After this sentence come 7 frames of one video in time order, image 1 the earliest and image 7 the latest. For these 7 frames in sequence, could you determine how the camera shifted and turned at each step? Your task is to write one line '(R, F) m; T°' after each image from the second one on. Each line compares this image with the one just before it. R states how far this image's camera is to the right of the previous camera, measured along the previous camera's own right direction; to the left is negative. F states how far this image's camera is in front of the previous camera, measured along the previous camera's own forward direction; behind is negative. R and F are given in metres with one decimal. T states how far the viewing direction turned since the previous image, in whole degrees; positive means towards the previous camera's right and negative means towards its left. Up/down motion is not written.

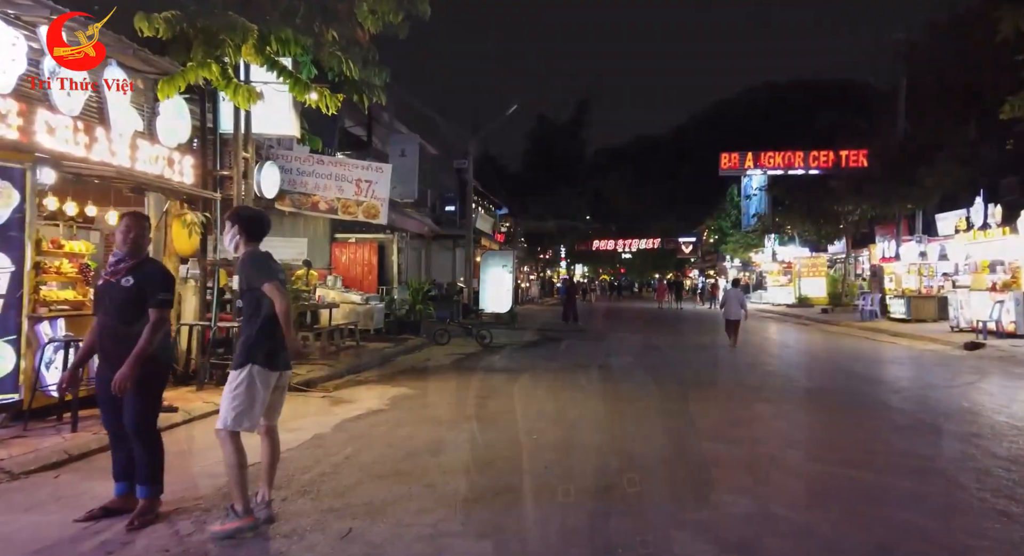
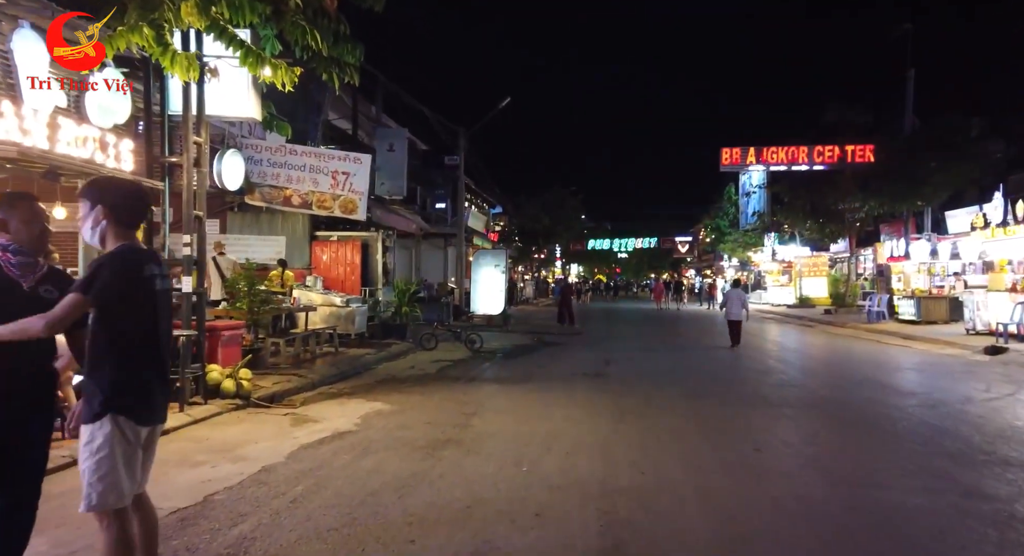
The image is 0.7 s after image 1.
(+0.1, +1.2) m; 0°
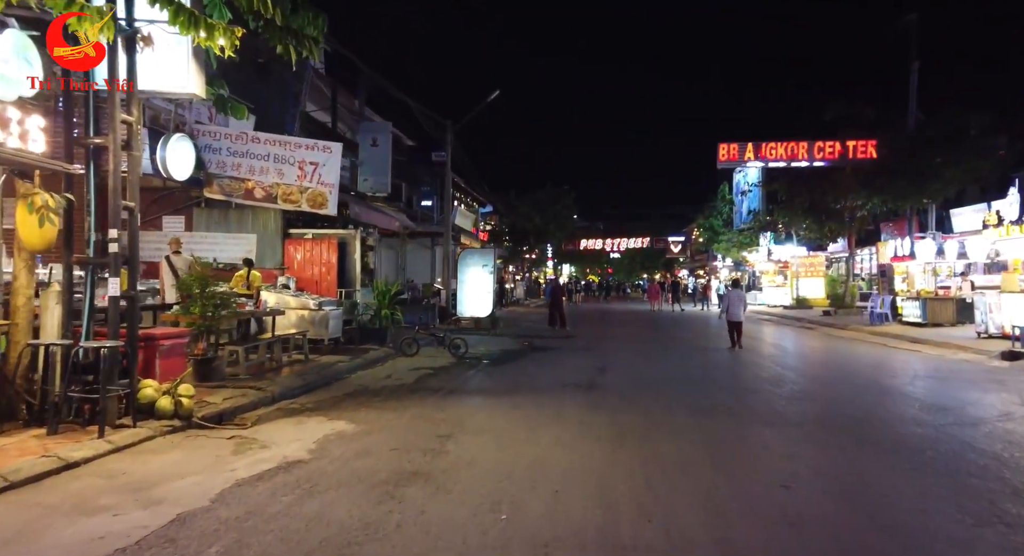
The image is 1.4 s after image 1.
(+0.1, +1.2) m; +1°
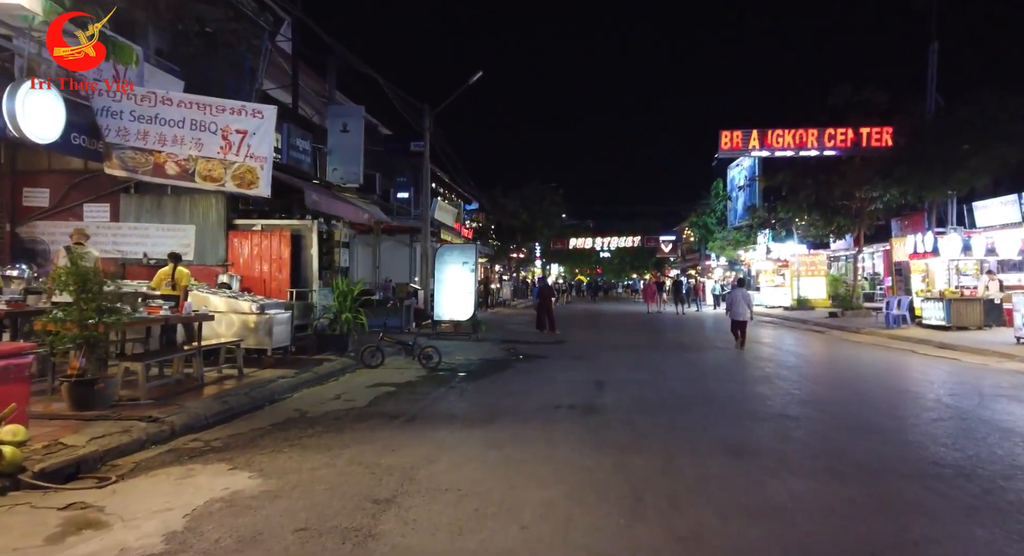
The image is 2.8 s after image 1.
(+0.2, +2.4) m; +1°
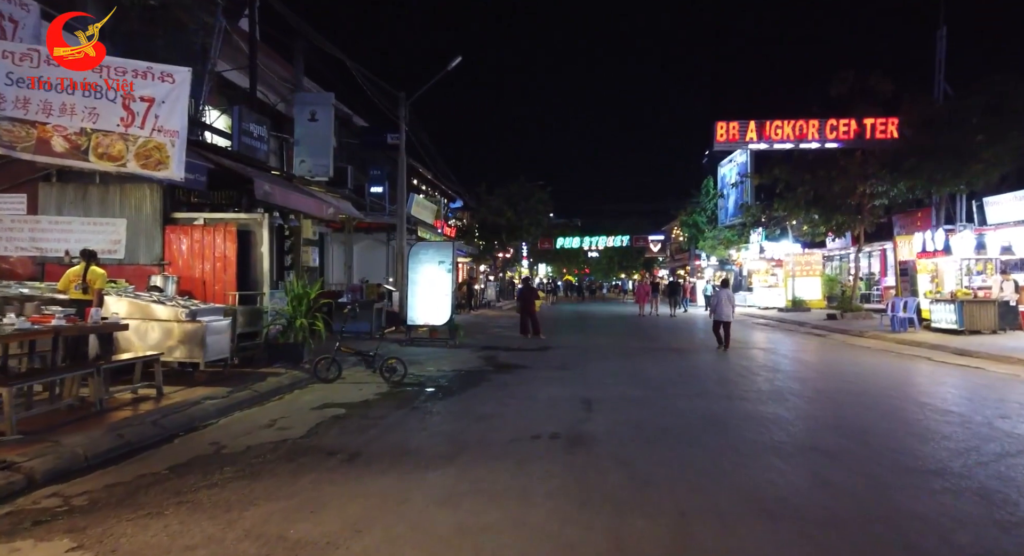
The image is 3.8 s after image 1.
(+0.2, +1.7) m; +1°
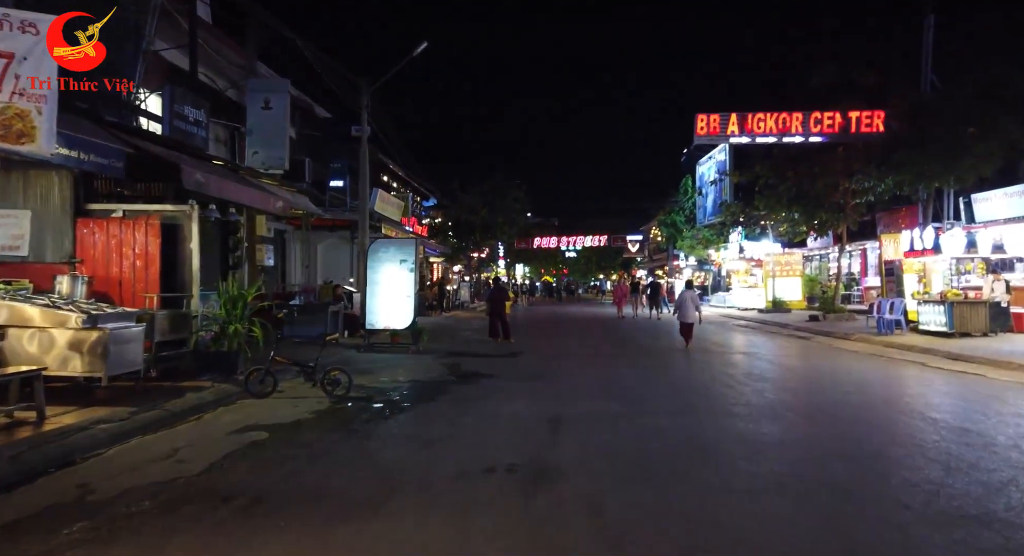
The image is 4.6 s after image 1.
(+0.3, +1.4) m; +2°
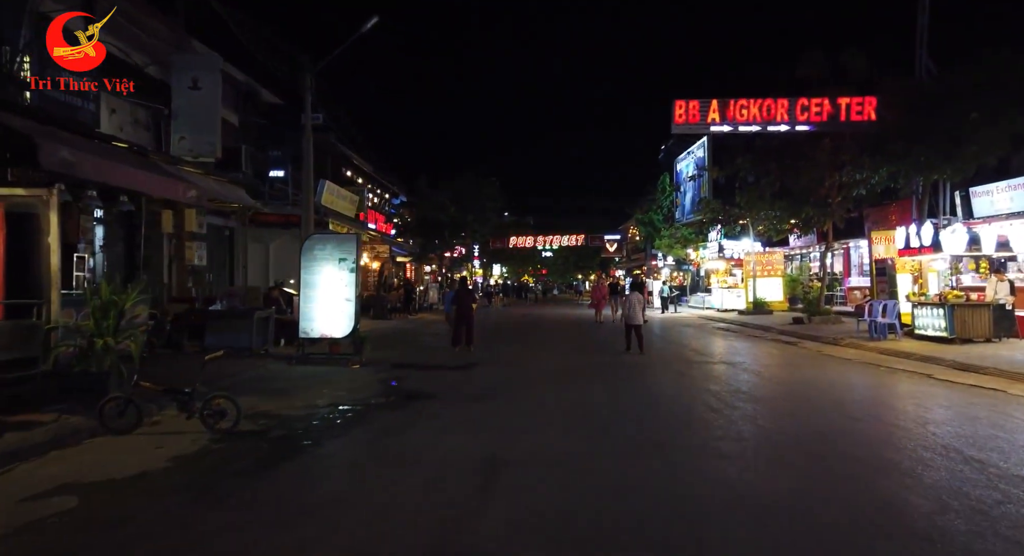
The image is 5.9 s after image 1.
(+0.6, +2.1) m; +2°
